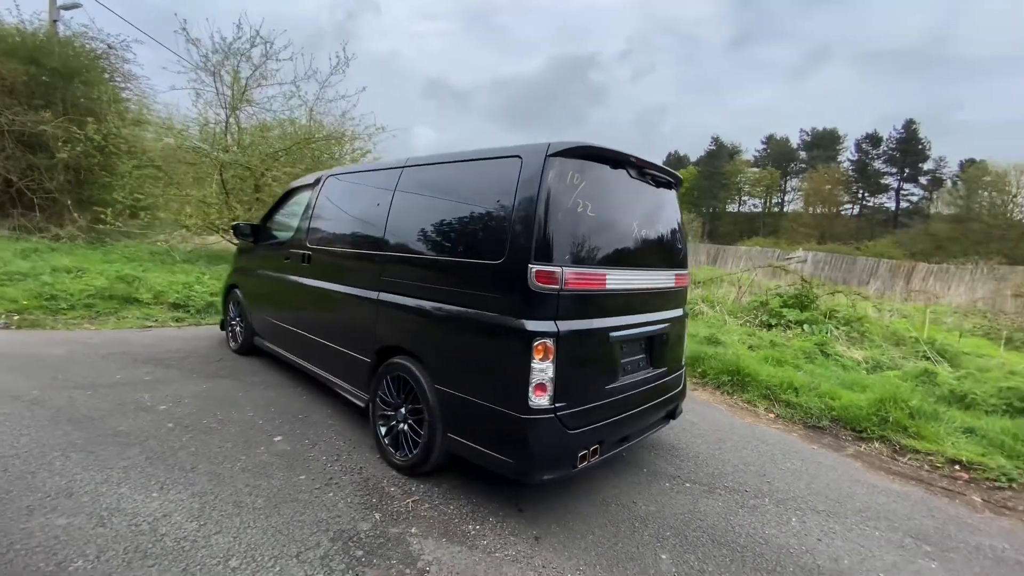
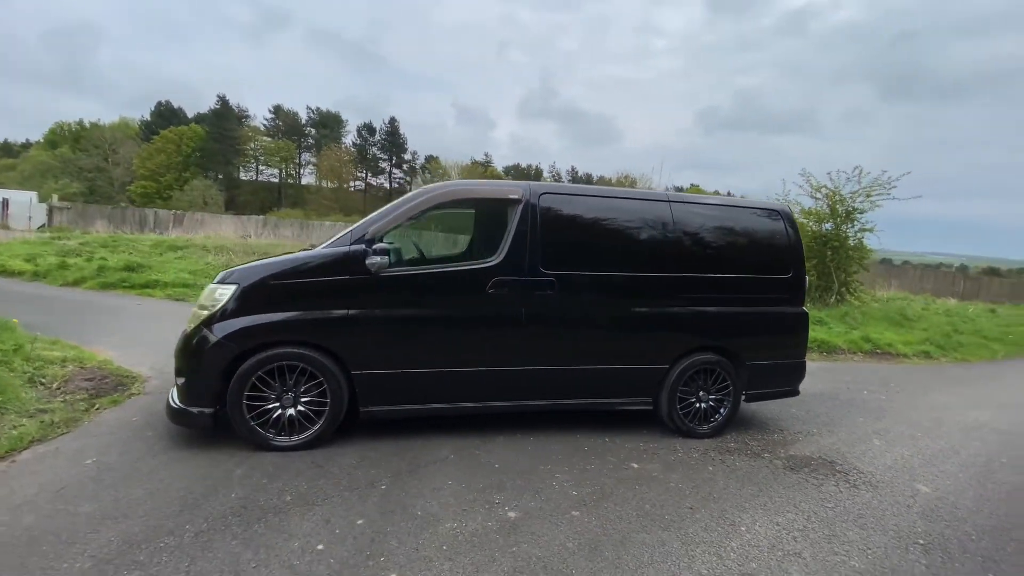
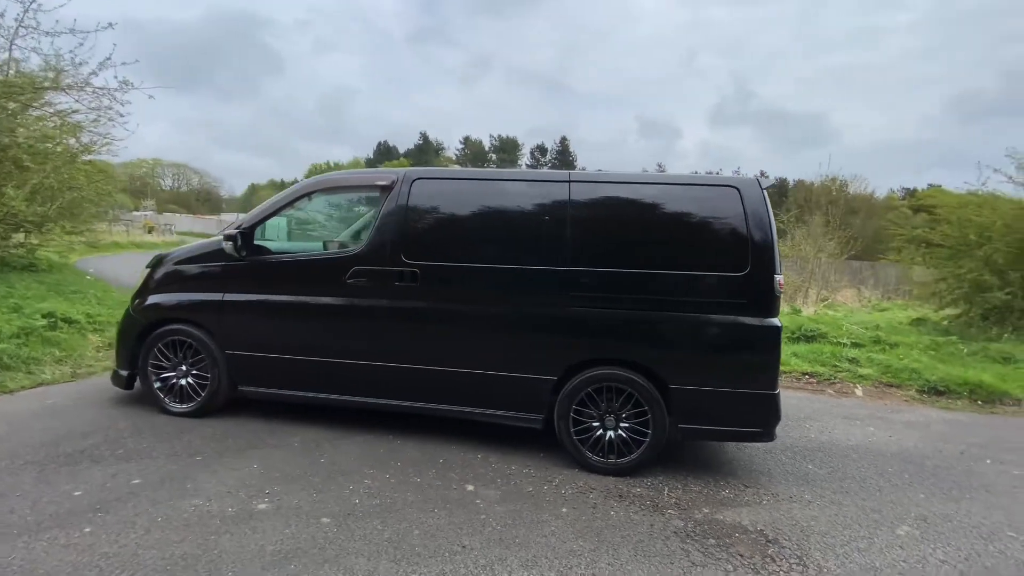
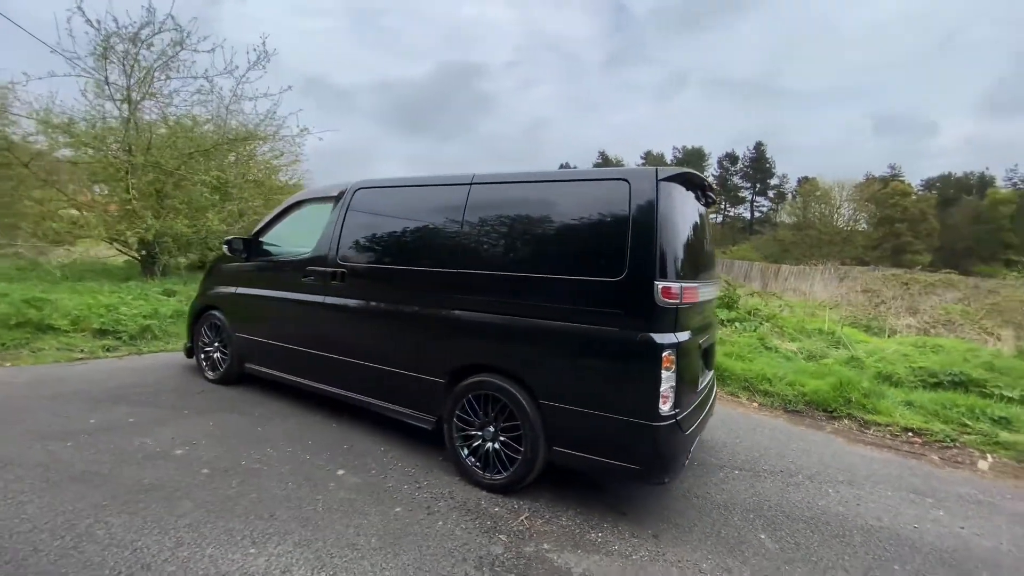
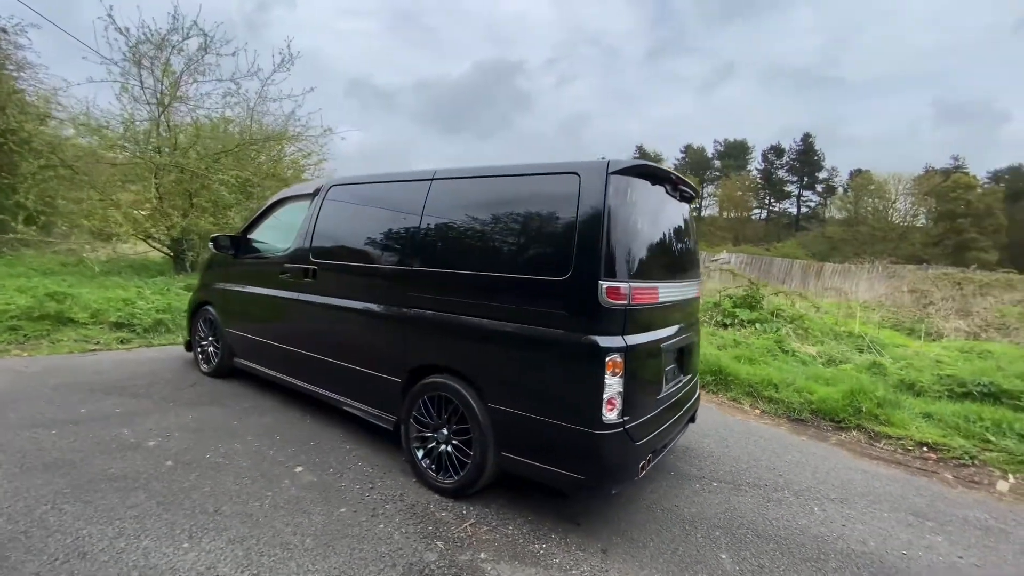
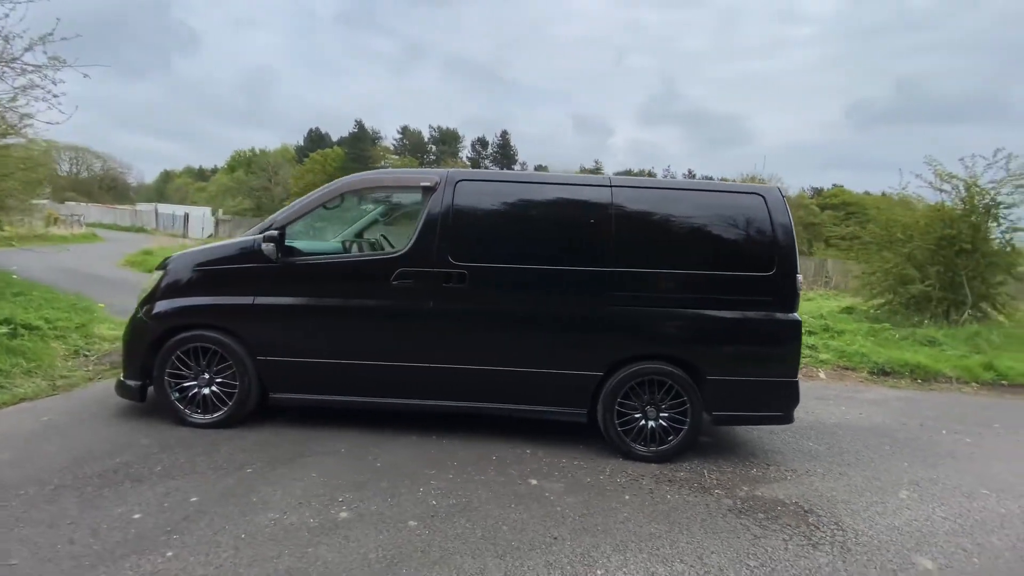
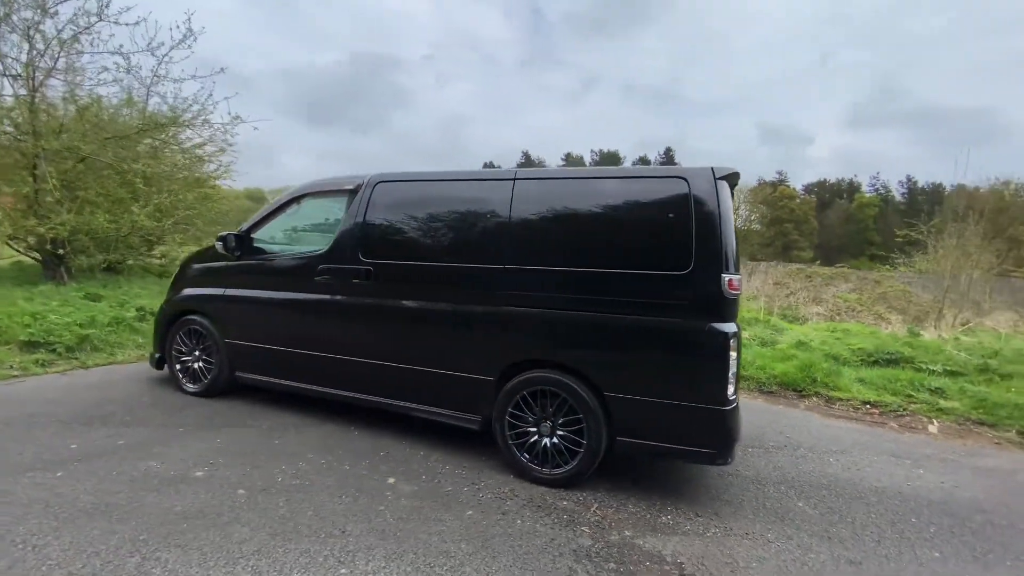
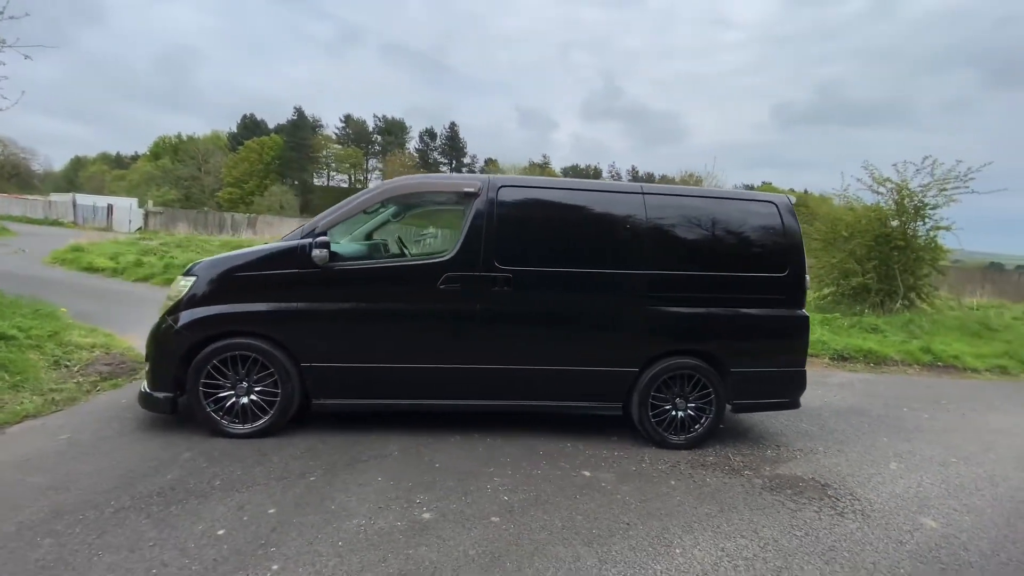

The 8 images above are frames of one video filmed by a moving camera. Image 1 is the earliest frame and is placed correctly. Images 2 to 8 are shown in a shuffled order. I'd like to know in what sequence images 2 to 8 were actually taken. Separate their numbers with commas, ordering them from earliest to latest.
5, 4, 7, 3, 6, 8, 2
